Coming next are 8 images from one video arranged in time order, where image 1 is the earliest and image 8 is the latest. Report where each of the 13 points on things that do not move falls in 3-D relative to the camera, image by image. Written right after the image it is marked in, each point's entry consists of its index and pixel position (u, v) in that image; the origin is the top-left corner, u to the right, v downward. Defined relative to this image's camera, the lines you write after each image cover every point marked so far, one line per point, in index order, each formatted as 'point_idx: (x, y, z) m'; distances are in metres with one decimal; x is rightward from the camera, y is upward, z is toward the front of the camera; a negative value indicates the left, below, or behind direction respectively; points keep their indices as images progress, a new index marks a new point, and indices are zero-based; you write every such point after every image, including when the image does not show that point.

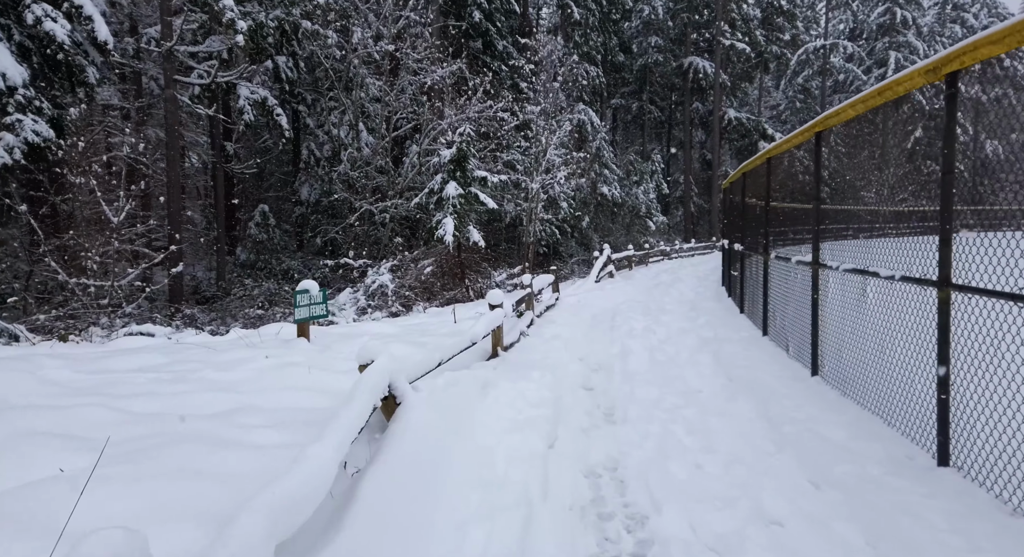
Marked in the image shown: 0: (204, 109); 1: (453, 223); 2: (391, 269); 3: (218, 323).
0: (-8.3, +4.5, +16.2) m
1: (-1.4, +1.2, +13.4) m
2: (-2.9, +0.2, +14.2) m
3: (-6.8, -1.1, +14.2) m
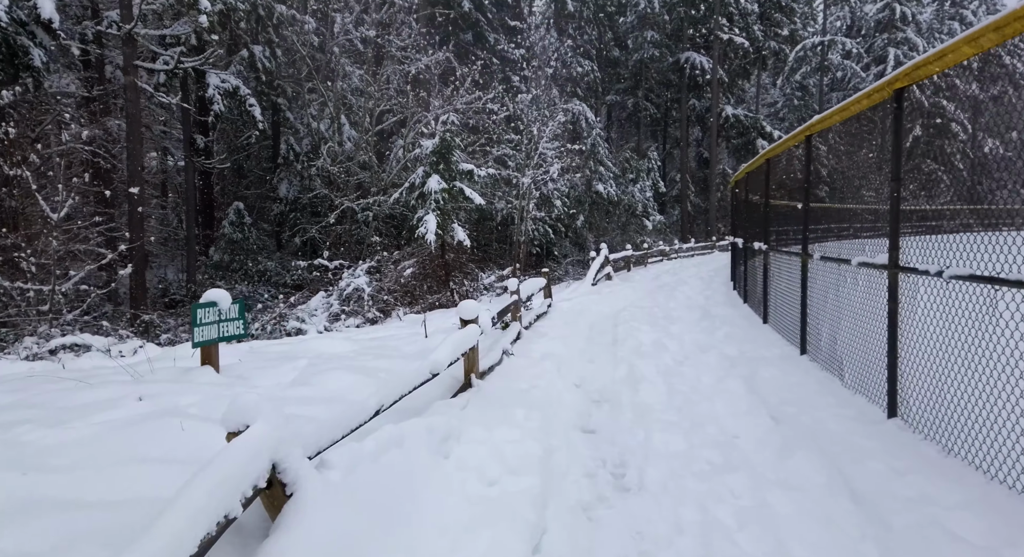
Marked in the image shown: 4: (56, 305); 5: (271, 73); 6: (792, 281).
0: (-8.5, +4.5, +14.9) m
1: (-1.6, +1.2, +12.3) m
2: (-3.1, +0.2, +13.1) m
3: (-7.0, -1.2, +13.0) m
4: (-7.4, -0.4, +9.9) m
5: (-7.5, +6.5, +19.4) m
6: (+3.3, 0.0, +7.1) m
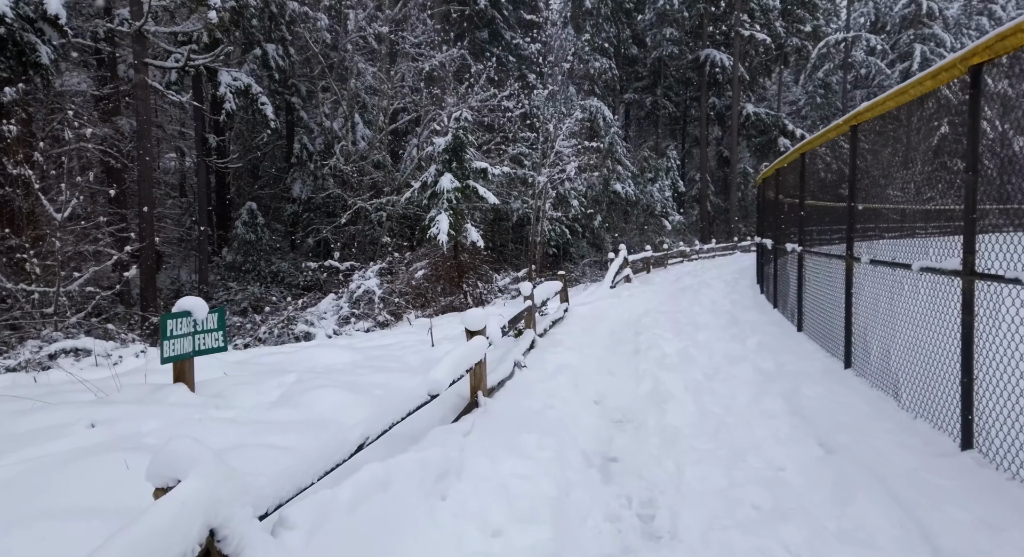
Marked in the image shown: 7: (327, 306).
0: (-8.2, +4.5, +14.7) m
1: (-1.3, +1.1, +11.9) m
2: (-2.8, +0.1, +12.7) m
3: (-6.7, -1.2, +12.8) m
4: (-7.2, -0.5, +9.7) m
5: (-7.0, +6.5, +19.2) m
6: (+3.5, -0.1, +6.6) m
7: (-3.4, -0.5, +11.0) m
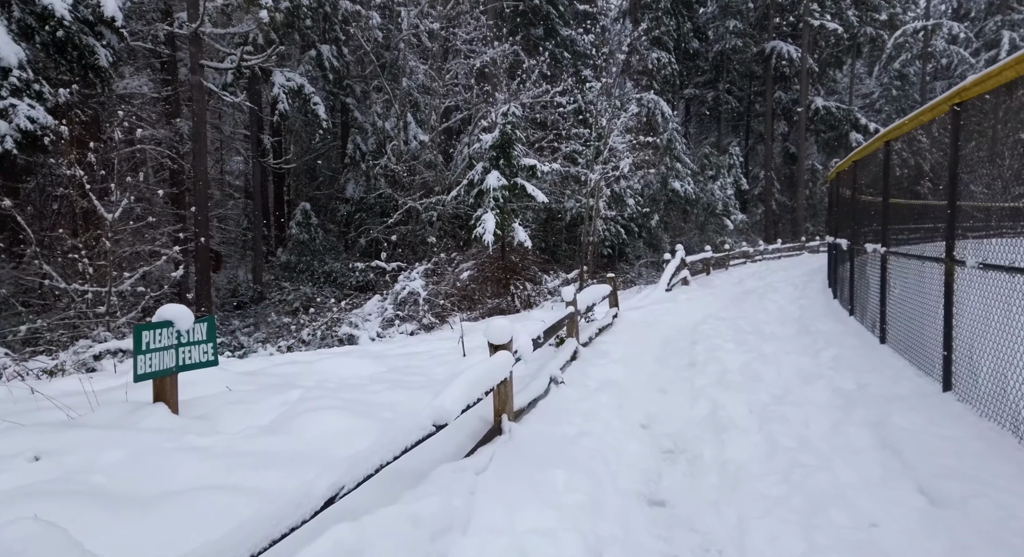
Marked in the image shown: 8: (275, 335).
0: (-6.9, +4.5, +15.0) m
1: (-0.4, +1.1, +11.5) m
2: (-1.8, +0.1, +12.4) m
3: (-5.7, -1.2, +12.8) m
4: (-6.5, -0.5, +9.8) m
5: (-5.3, +6.5, +19.3) m
6: (+3.9, -0.1, +5.7) m
7: (-2.5, -0.5, +10.8) m
8: (-4.6, -1.1, +11.7) m
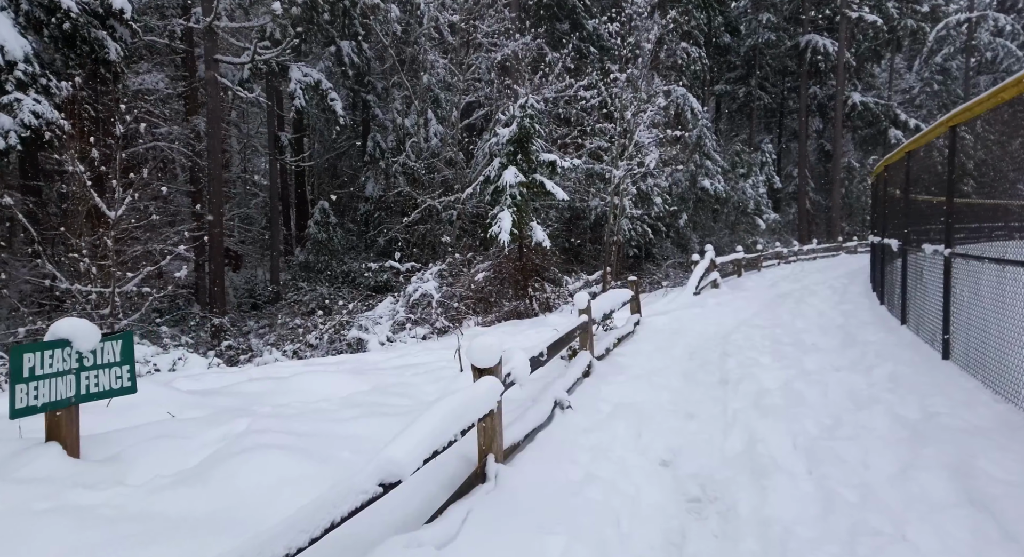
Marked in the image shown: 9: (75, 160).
0: (-6.4, +4.5, +14.7) m
1: (0.0, +1.1, +10.9) m
2: (-1.4, +0.1, +11.9) m
3: (-5.3, -1.2, +12.5) m
4: (-6.2, -0.5, +9.5) m
5: (-4.6, +6.5, +18.9) m
6: (+3.9, -0.2, +5.0) m
7: (-2.2, -0.5, +10.3) m
8: (-4.3, -1.1, +11.3) m
9: (-7.1, +1.9, +9.8) m
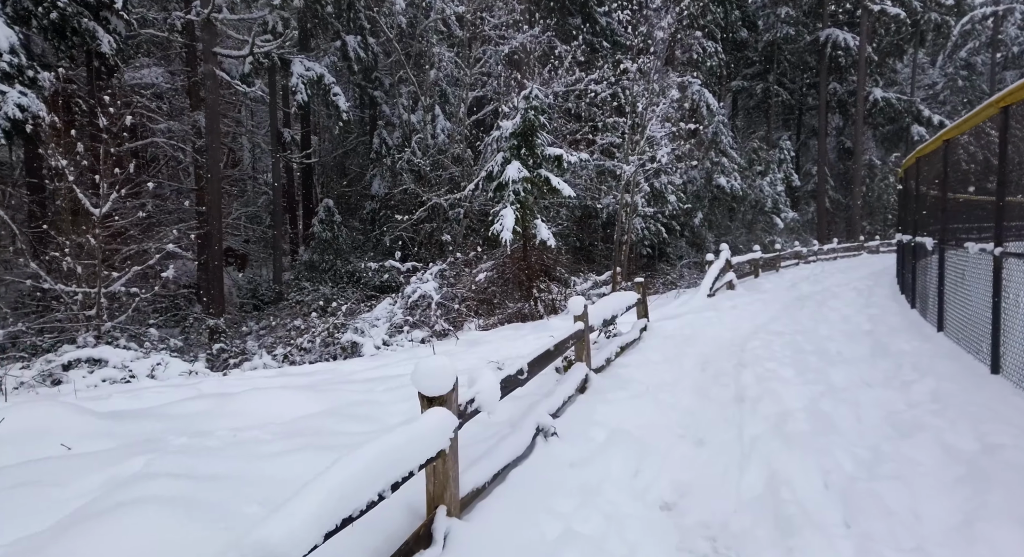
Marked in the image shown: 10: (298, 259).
0: (-6.2, +4.5, +14.3) m
1: (0.0, +1.1, +10.4) m
2: (-1.3, +0.1, +11.4) m
3: (-5.2, -1.2, +12.1) m
4: (-6.2, -0.5, +9.1) m
5: (-4.4, +6.5, +18.5) m
6: (+3.9, -0.2, +4.4) m
7: (-2.2, -0.5, +9.9) m
8: (-4.2, -1.1, +10.9) m
9: (-7.0, +1.9, +9.5) m
10: (-6.6, +0.6, +18.8) m
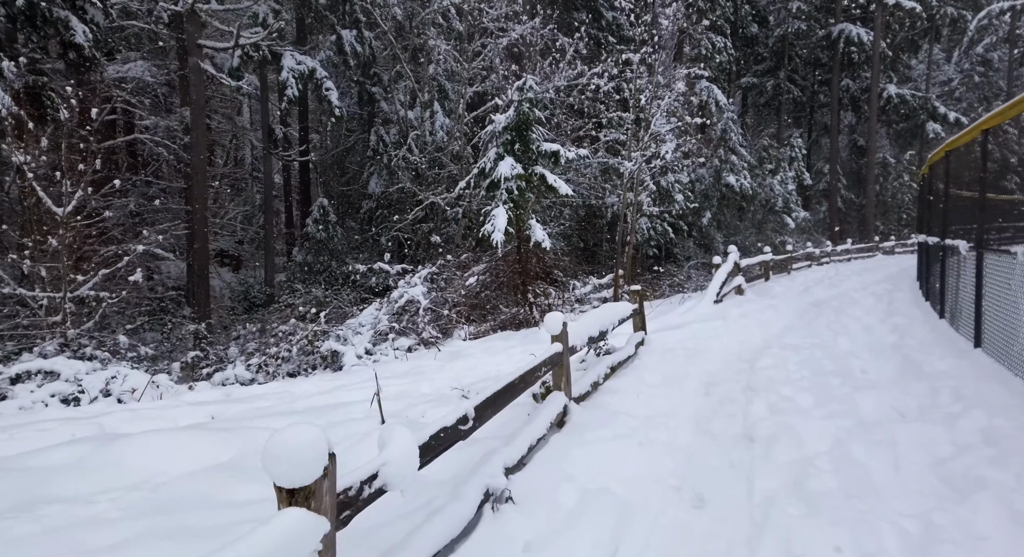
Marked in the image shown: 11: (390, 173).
0: (-6.3, +4.4, +13.7) m
1: (-0.1, +1.0, +9.8) m
2: (-1.4, 0.0, +10.8) m
3: (-5.3, -1.2, +11.5) m
4: (-6.3, -0.5, +8.6) m
5: (-4.4, +6.4, +17.9) m
6: (+3.7, -0.3, +3.7) m
7: (-2.3, -0.6, +9.3) m
8: (-4.3, -1.1, +10.3) m
9: (-7.1, +1.9, +9.0) m
10: (-6.6, +0.6, +18.2) m
11: (-3.6, +3.0, +17.8) m
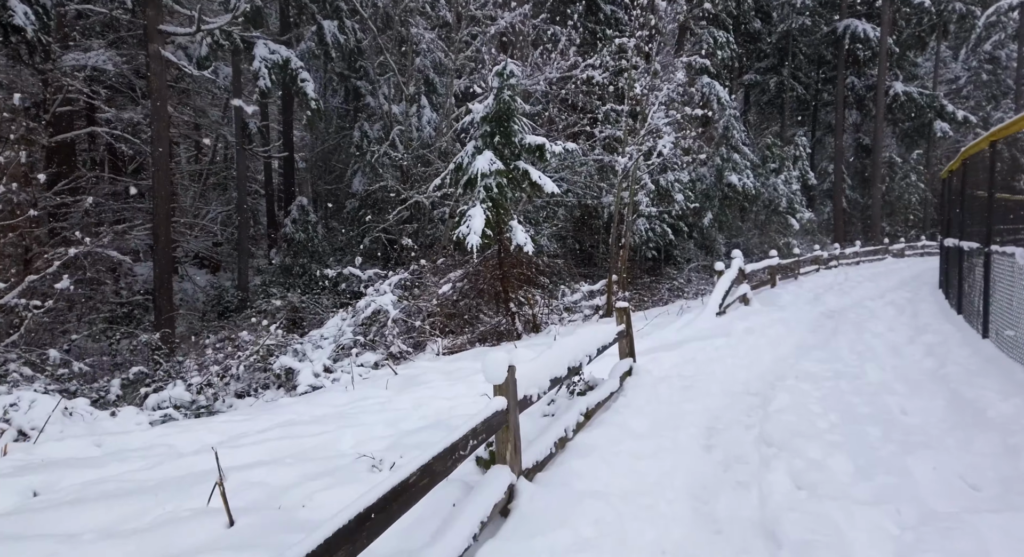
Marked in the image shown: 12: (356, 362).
0: (-6.6, +4.3, +12.8) m
1: (-0.3, +0.9, +8.8) m
2: (-1.7, -0.1, +9.8) m
3: (-5.5, -1.3, +10.6) m
4: (-6.6, -0.6, +7.6) m
5: (-4.6, +6.3, +16.9) m
6: (+3.4, -0.4, +2.7) m
7: (-2.6, -0.7, +8.3) m
8: (-4.6, -1.2, +9.3) m
9: (-7.4, +1.8, +8.0) m
10: (-6.9, +0.5, +17.3) m
11: (-3.9, +2.9, +16.8) m
12: (-2.0, -1.1, +7.9) m
